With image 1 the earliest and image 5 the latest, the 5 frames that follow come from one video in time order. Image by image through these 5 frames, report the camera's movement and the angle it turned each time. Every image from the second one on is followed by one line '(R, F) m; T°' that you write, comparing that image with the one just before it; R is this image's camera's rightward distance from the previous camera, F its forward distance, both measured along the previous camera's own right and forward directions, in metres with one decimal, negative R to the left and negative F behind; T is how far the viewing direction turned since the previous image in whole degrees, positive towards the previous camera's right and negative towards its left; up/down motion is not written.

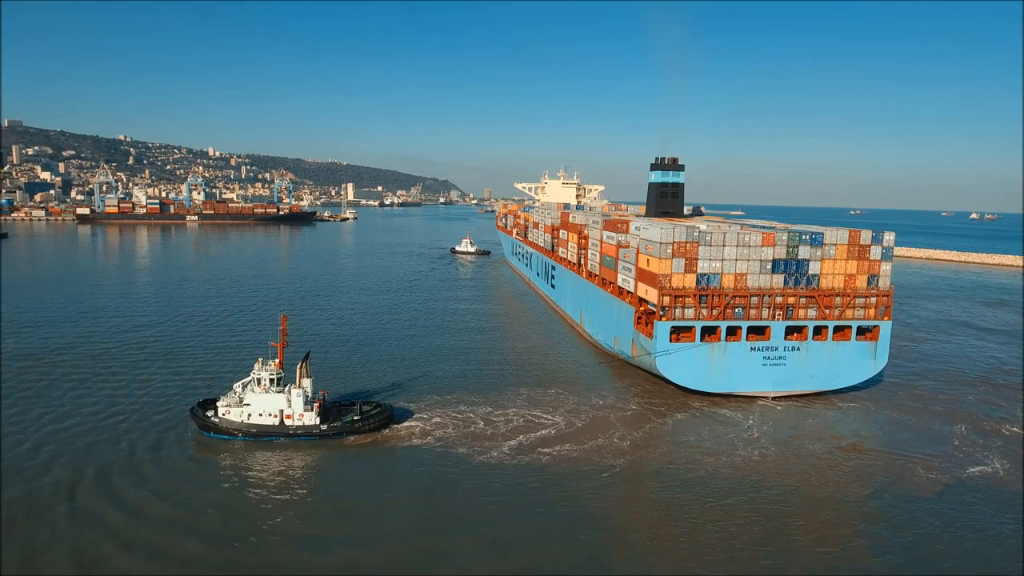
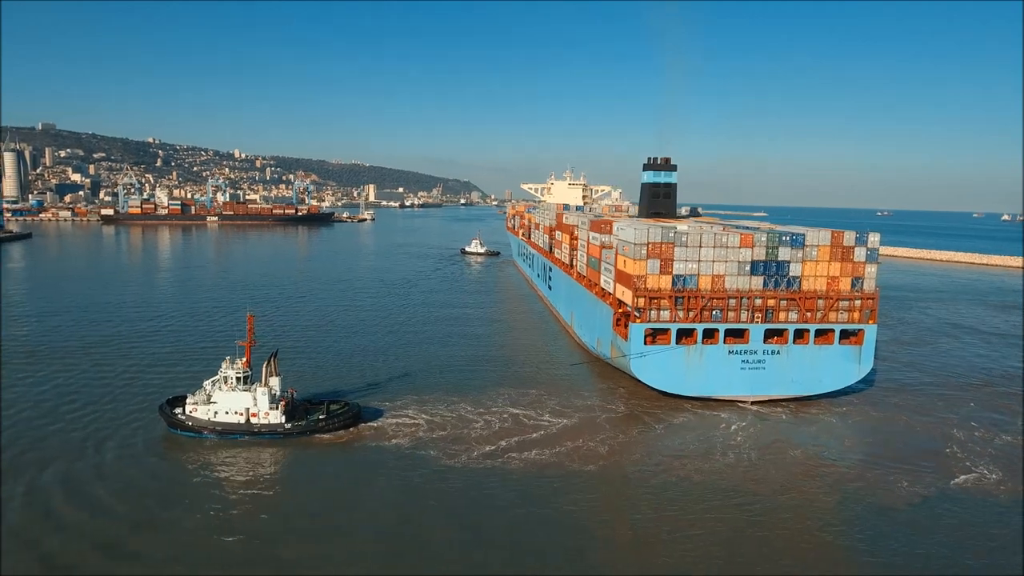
(+1.5, +0.2) m; -2°
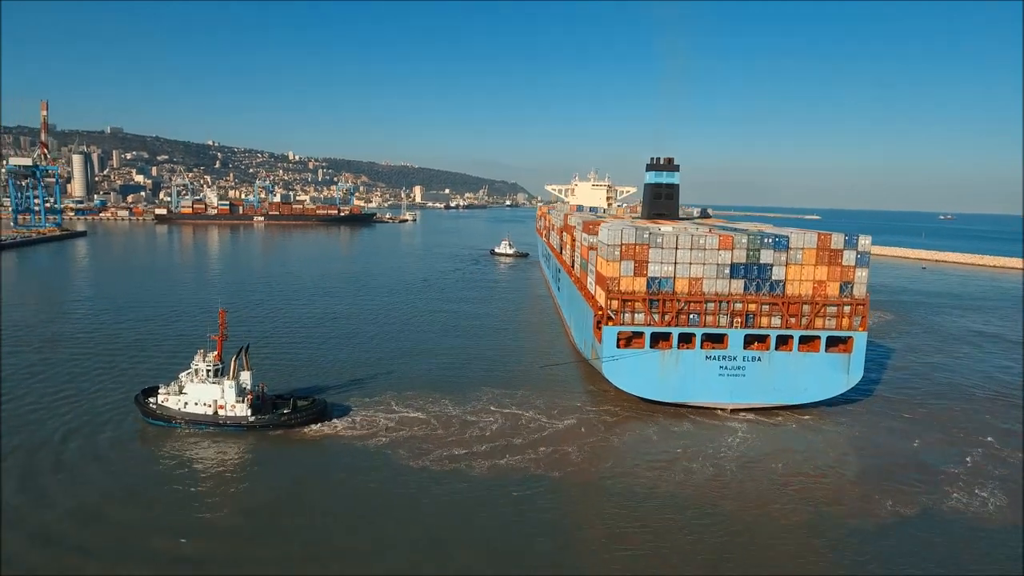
(+2.2, +0.2) m; -4°
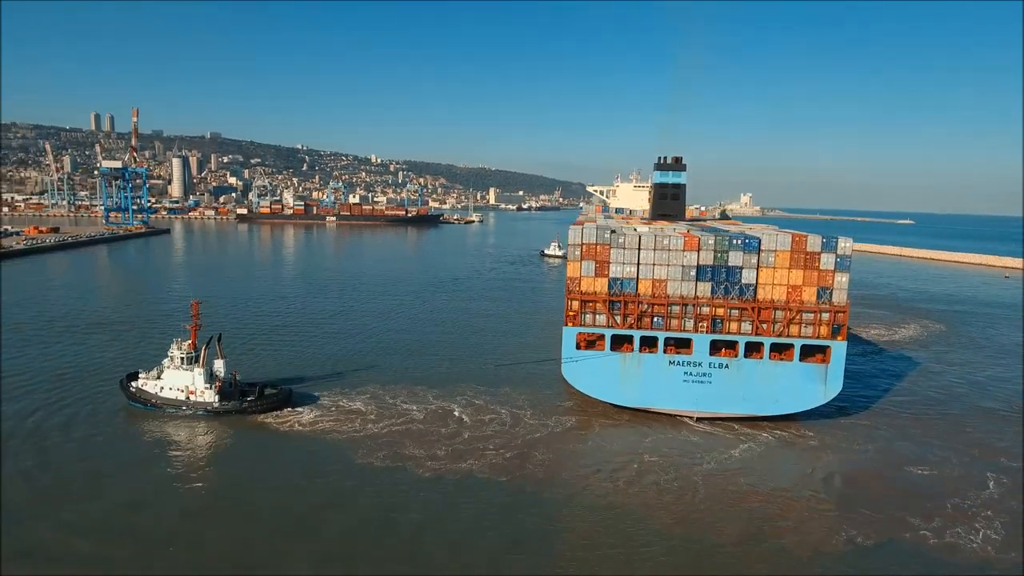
(+3.4, +0.2) m; -7°
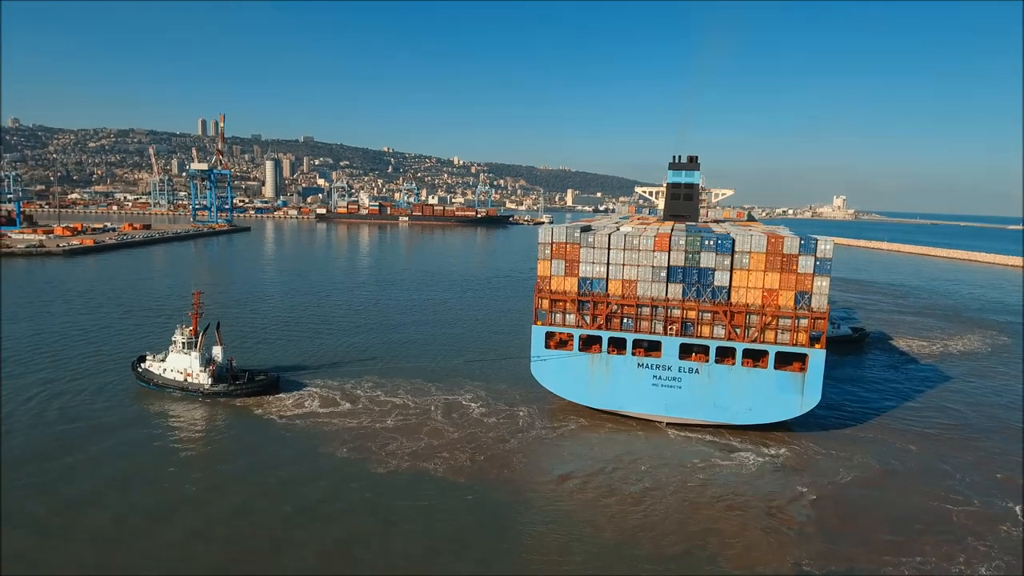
(+3.2, 0.0) m; -7°
